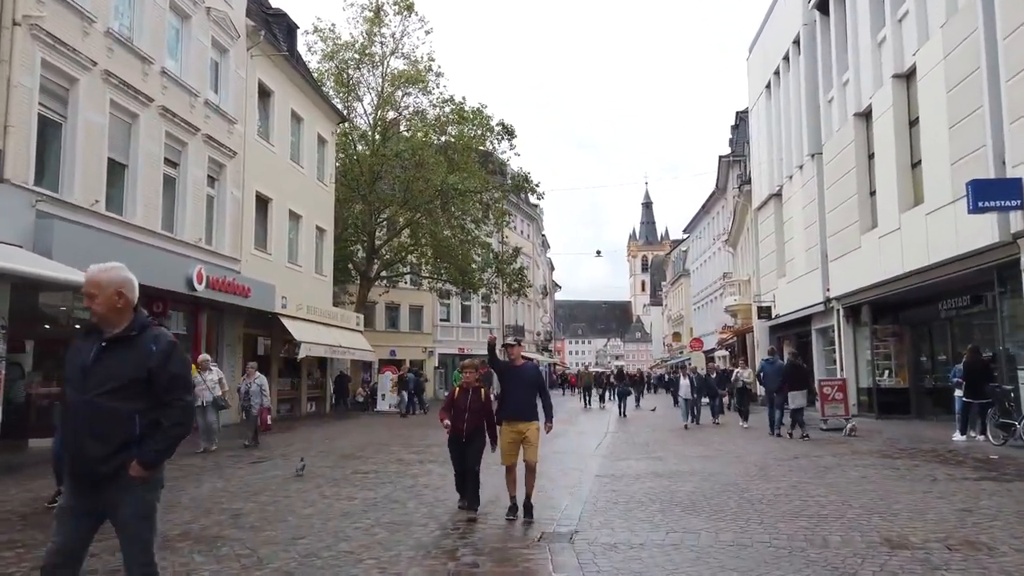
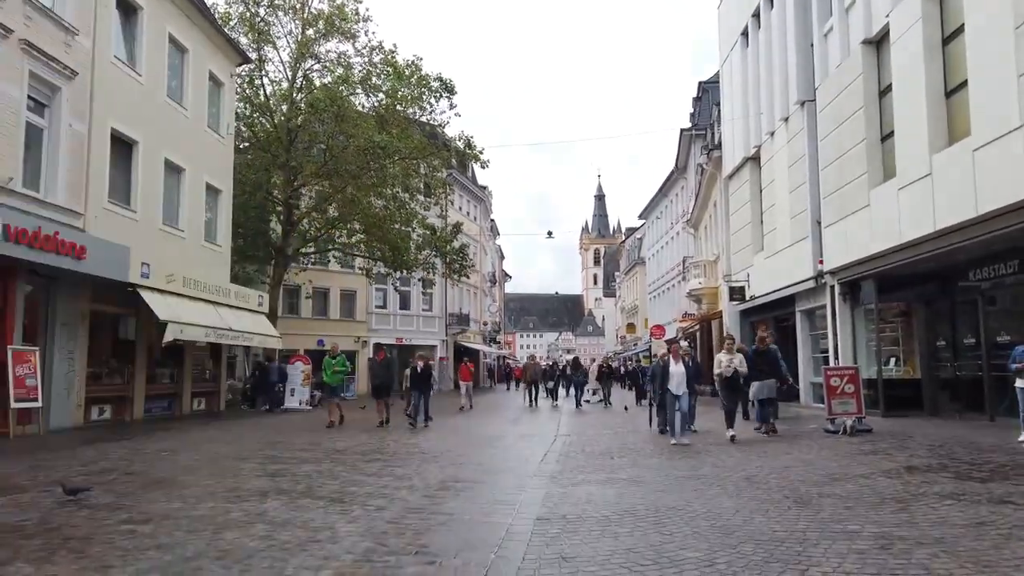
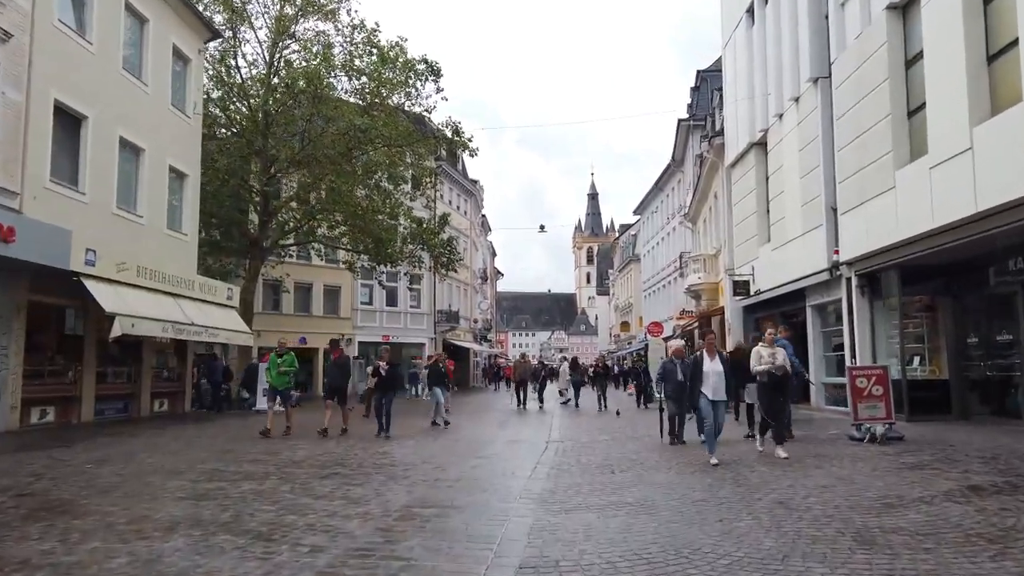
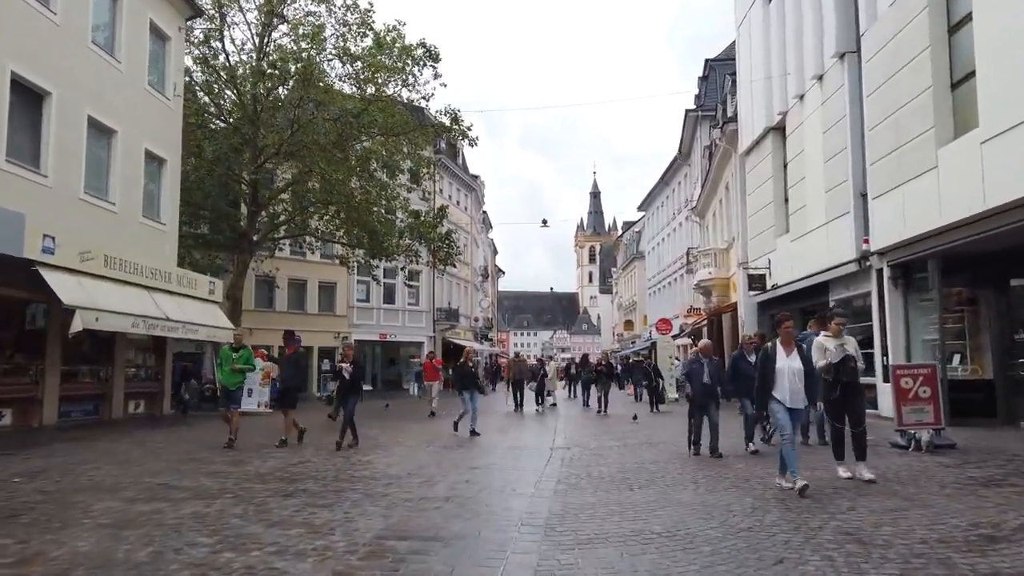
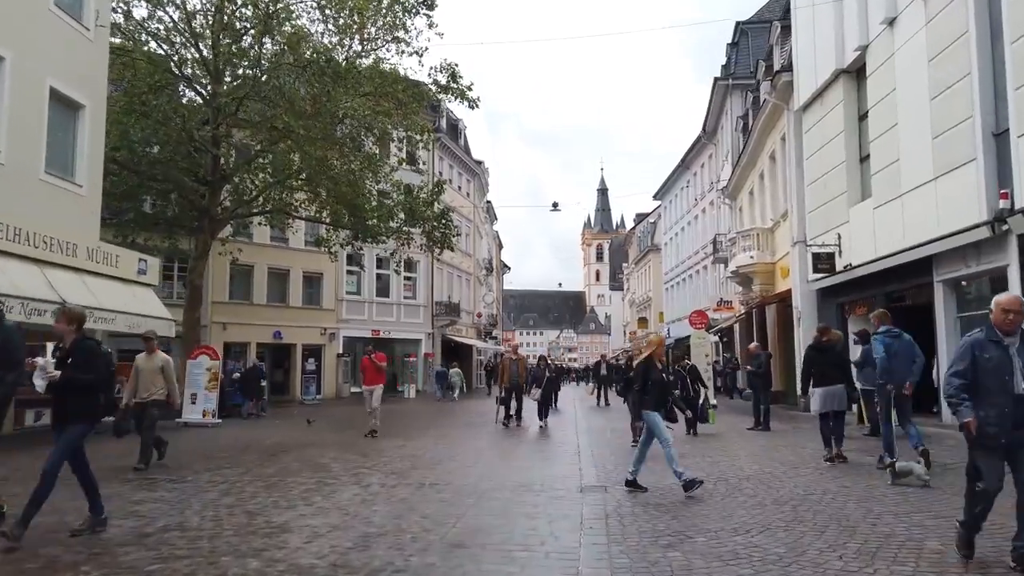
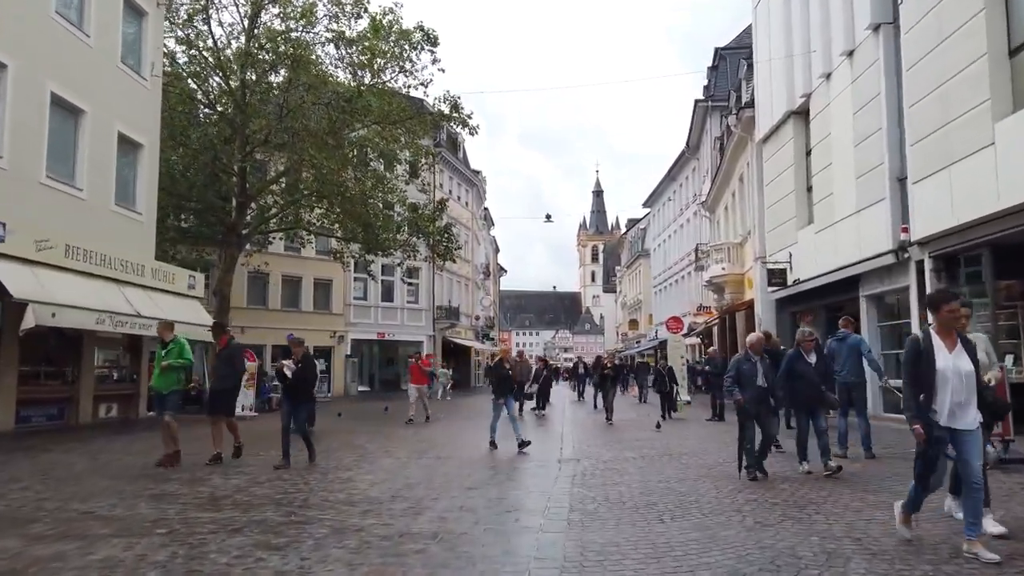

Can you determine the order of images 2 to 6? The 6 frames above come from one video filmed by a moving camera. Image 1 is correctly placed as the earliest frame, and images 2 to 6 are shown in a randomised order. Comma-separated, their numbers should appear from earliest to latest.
2, 3, 4, 6, 5
